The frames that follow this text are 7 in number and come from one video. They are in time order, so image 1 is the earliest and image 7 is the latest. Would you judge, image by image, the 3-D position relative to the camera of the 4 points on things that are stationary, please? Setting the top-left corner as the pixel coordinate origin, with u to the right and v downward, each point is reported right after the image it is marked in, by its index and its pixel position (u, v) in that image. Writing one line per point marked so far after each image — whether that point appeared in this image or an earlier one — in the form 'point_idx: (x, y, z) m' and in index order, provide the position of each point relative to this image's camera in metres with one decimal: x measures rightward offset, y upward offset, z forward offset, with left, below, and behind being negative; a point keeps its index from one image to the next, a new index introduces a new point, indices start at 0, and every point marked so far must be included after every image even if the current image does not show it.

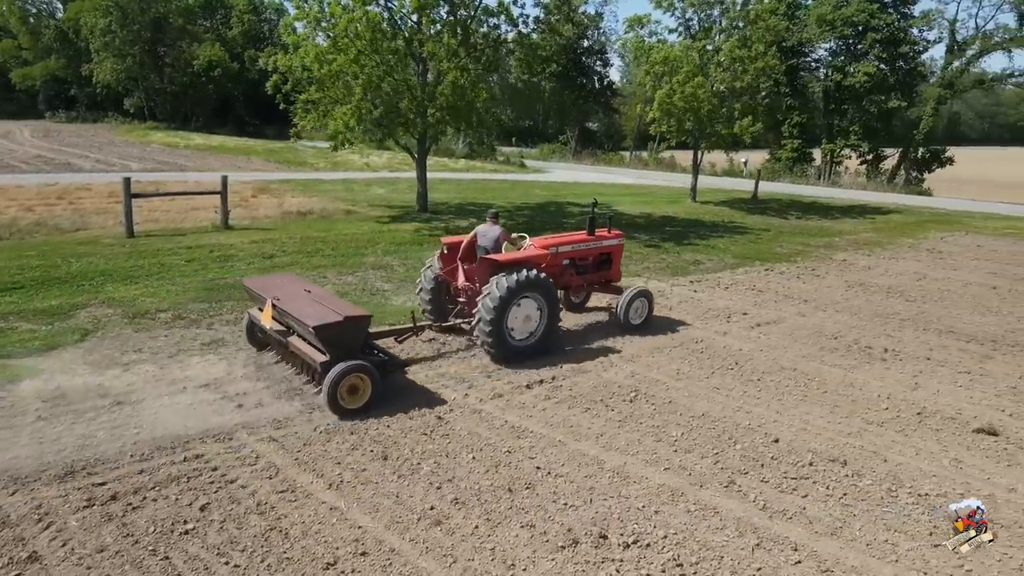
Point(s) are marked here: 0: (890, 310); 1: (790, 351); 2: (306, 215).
0: (+5.1, -0.3, +9.9) m
1: (+3.0, -0.7, +7.9) m
2: (-4.2, +1.5, +15.0) m
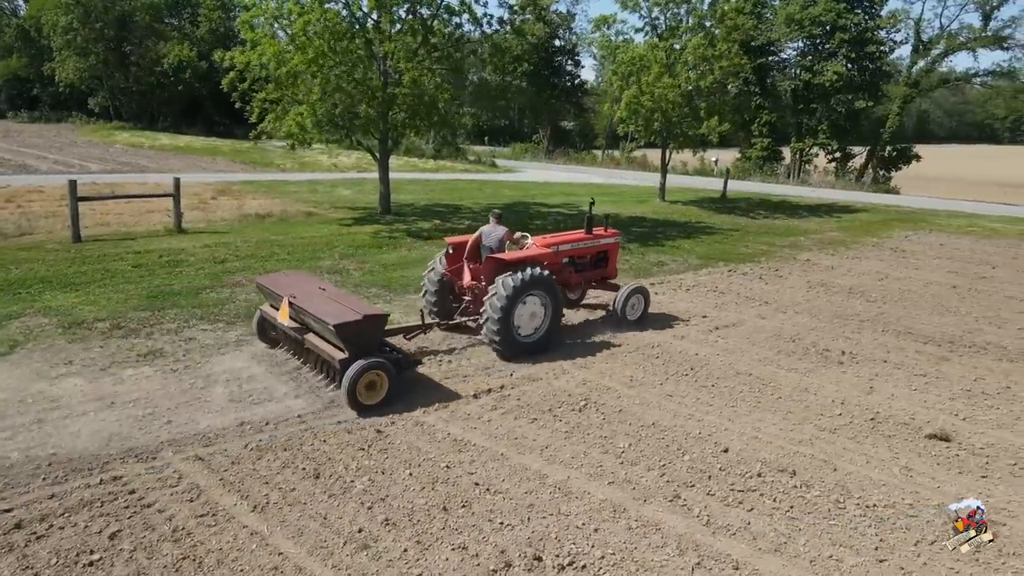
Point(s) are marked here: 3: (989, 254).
0: (+4.5, -0.3, +9.9) m
1: (+2.5, -0.7, +7.8) m
2: (-4.9, +1.4, +14.6) m
3: (+9.7, +0.7, +15.0) m
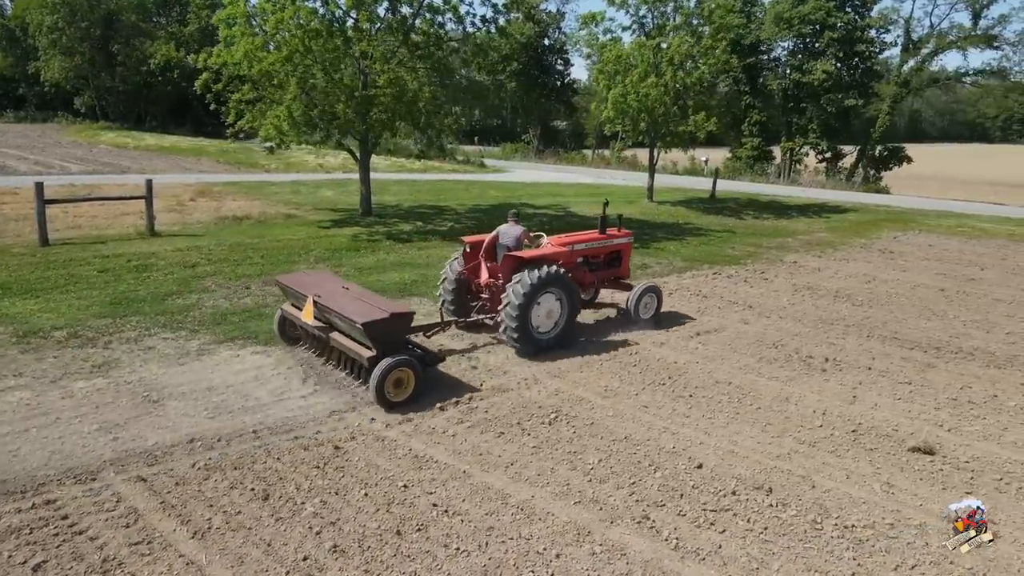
0: (+4.2, -0.4, +9.7) m
1: (+2.2, -0.8, +7.6) m
2: (-5.3, +1.3, +14.3) m
3: (+9.3, +0.7, +14.8) m
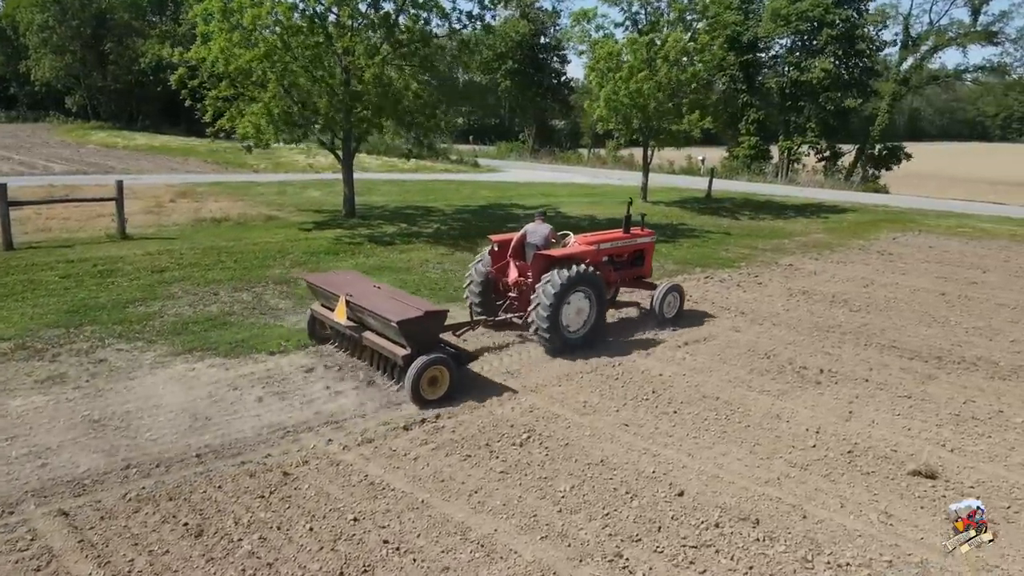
0: (+4.0, -0.4, +9.2) m
1: (+1.9, -0.8, +7.1) m
2: (-5.5, +1.3, +13.9) m
3: (+9.1, +0.6, +14.4) m
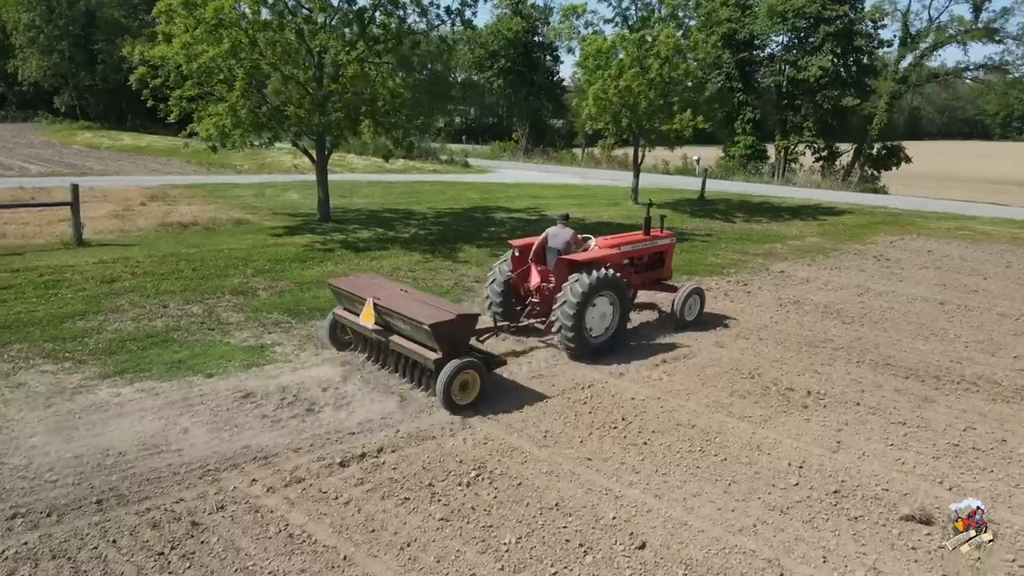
0: (+3.6, -0.6, +8.6) m
1: (+1.6, -1.0, +6.5) m
2: (-5.9, +1.1, +13.3) m
3: (+8.7, +0.5, +13.8) m
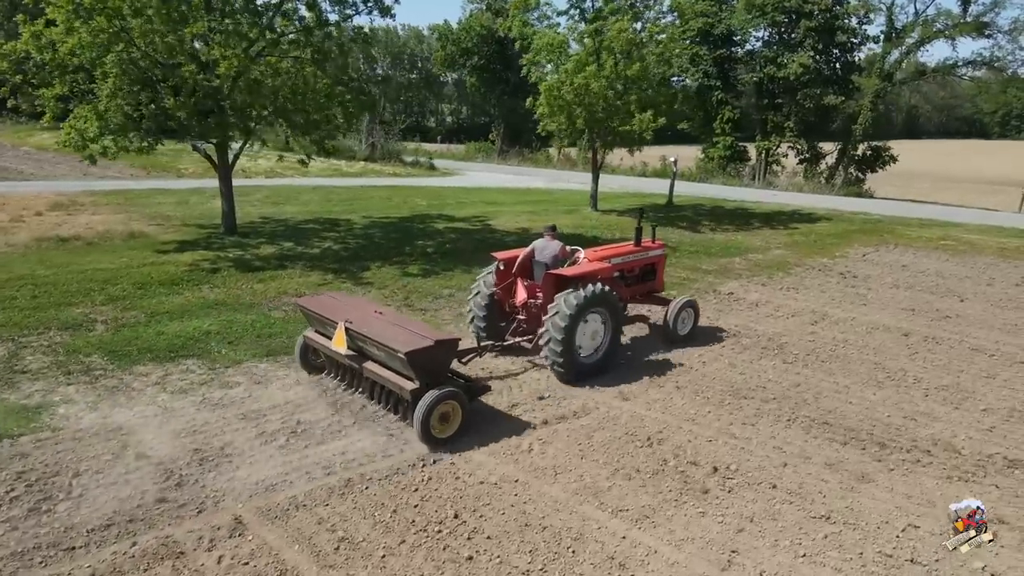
0: (+2.4, -0.9, +7.2) m
1: (+0.3, -1.3, +5.1) m
2: (-7.2, +0.8, +11.9) m
3: (+7.5, +0.1, +12.3) m
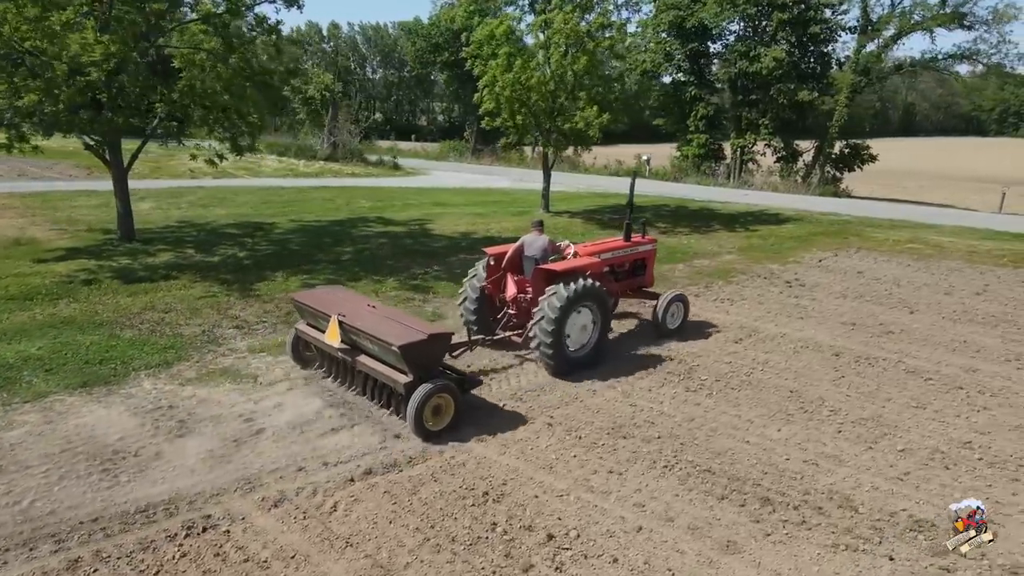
0: (+1.1, -1.1, +6.2) m
1: (-0.9, -1.5, +4.1) m
2: (-8.4, +0.6, +10.9) m
3: (+6.2, 0.0, +11.4) m
